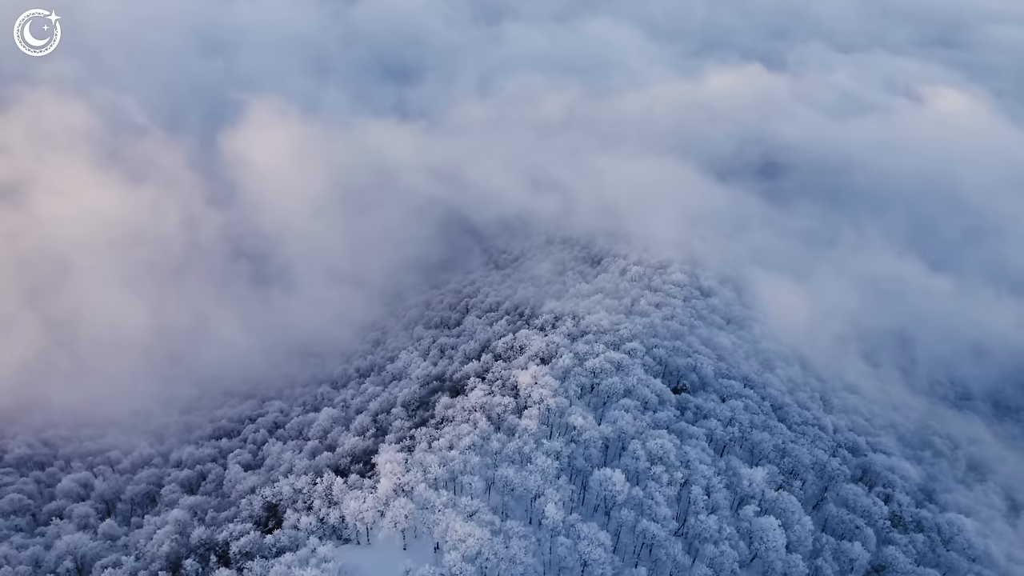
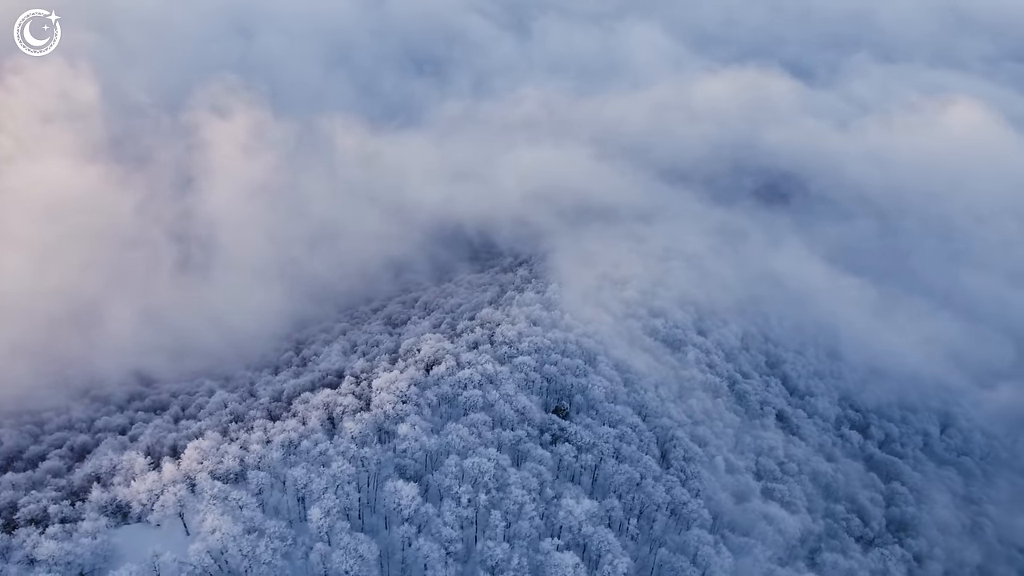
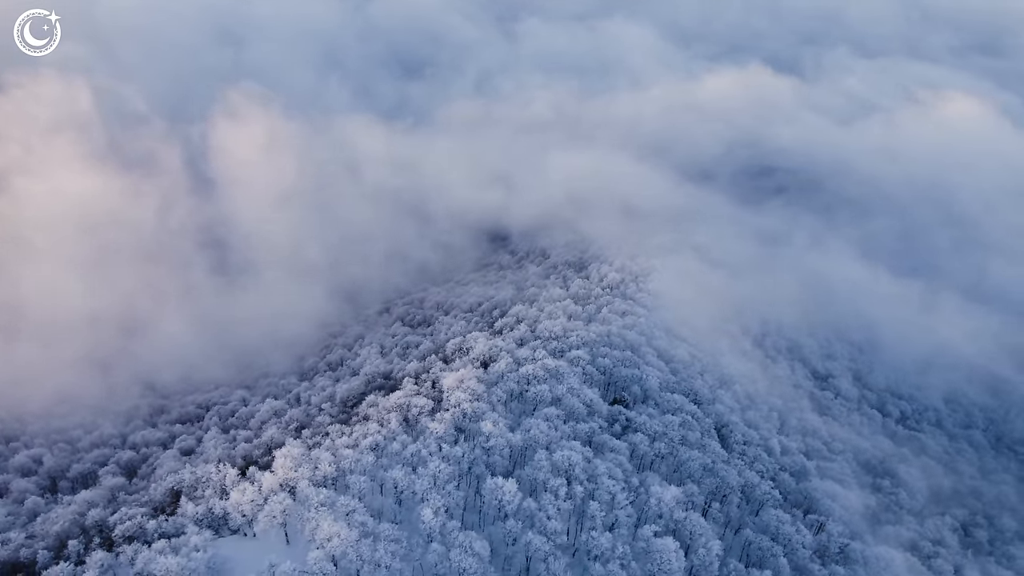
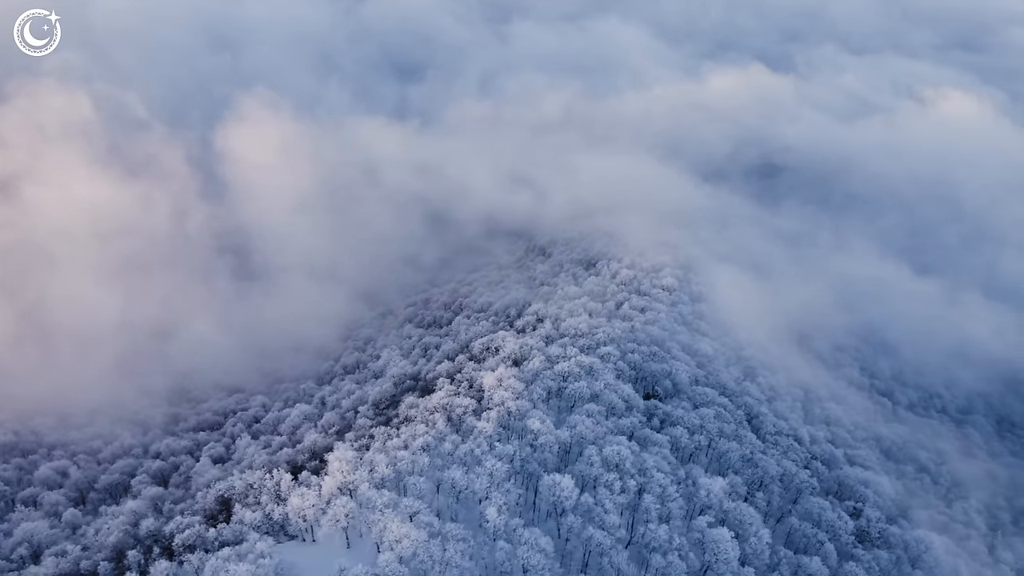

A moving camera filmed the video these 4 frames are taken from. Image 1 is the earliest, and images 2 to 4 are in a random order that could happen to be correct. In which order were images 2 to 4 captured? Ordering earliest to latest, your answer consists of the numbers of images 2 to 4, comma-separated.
4, 3, 2
